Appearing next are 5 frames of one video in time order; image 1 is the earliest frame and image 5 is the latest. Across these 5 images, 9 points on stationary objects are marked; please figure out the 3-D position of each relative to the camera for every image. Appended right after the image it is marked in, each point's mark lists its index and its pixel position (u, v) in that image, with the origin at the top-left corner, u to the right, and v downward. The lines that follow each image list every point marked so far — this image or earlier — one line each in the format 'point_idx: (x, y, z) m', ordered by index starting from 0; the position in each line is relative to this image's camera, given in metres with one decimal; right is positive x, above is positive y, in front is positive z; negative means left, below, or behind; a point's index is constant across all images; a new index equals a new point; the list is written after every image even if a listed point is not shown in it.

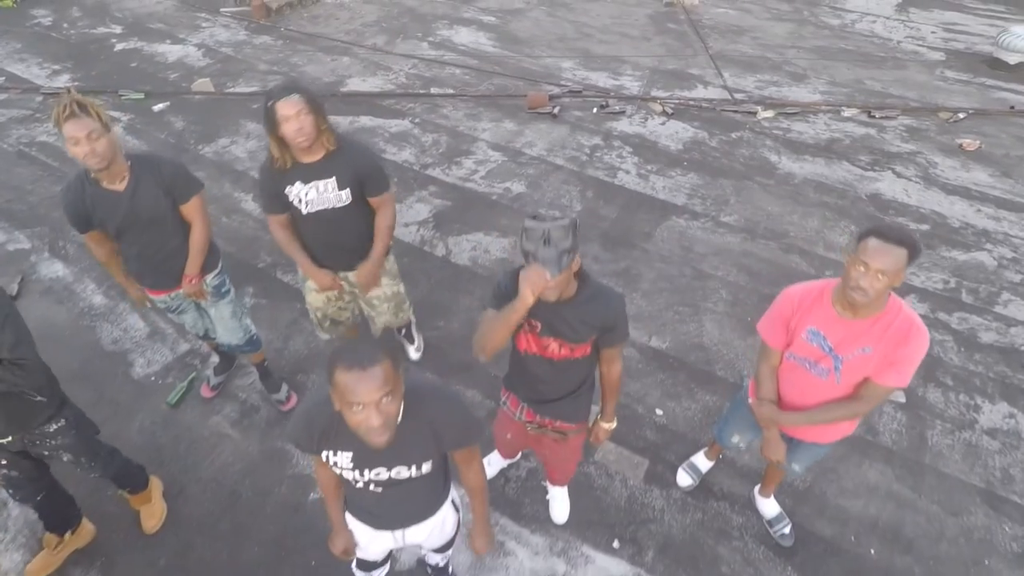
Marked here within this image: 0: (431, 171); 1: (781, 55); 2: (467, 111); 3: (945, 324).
0: (-0.7, +1.1, +5.2) m
1: (+3.4, +2.9, +7.0) m
2: (-0.5, +1.9, +5.9) m
3: (+3.0, -0.3, +3.9) m
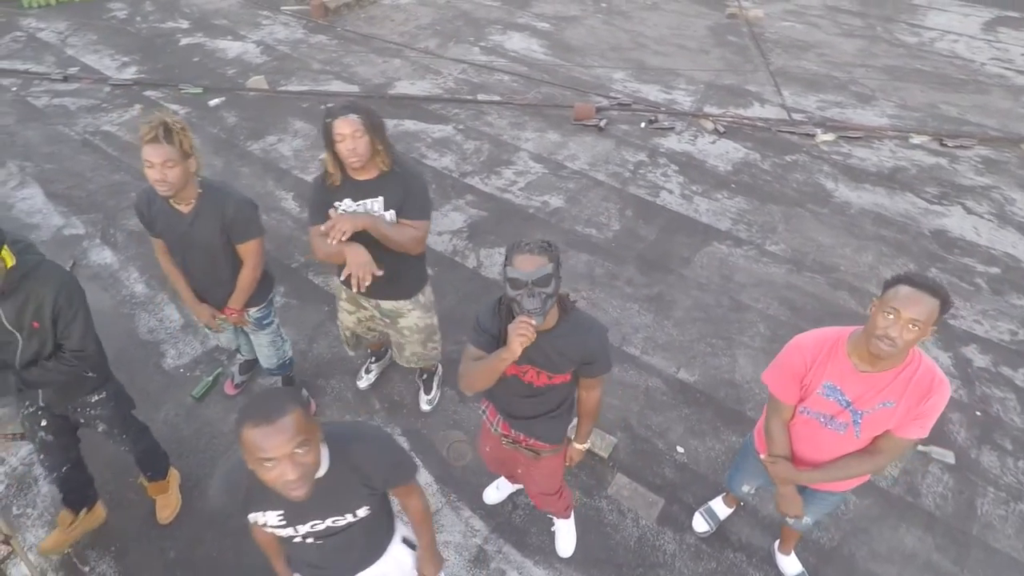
0: (-0.4, +1.0, +5.2) m
1: (+4.0, +2.5, +6.7) m
2: (0.0, +1.8, +5.9) m
3: (+3.2, -0.6, +3.6) m
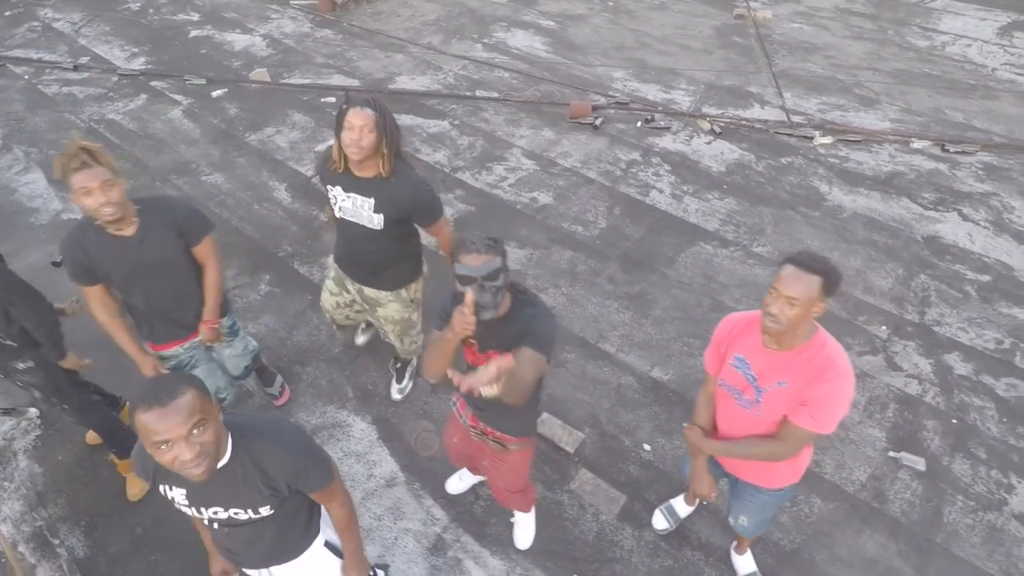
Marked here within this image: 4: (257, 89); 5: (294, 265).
0: (-0.5, +1.0, +5.2) m
1: (+4.0, +2.5, +6.6) m
2: (0.0, +1.8, +5.9) m
3: (+3.0, -0.6, +3.5) m
4: (-2.8, +2.2, +6.2) m
5: (-1.7, +0.2, +4.3) m
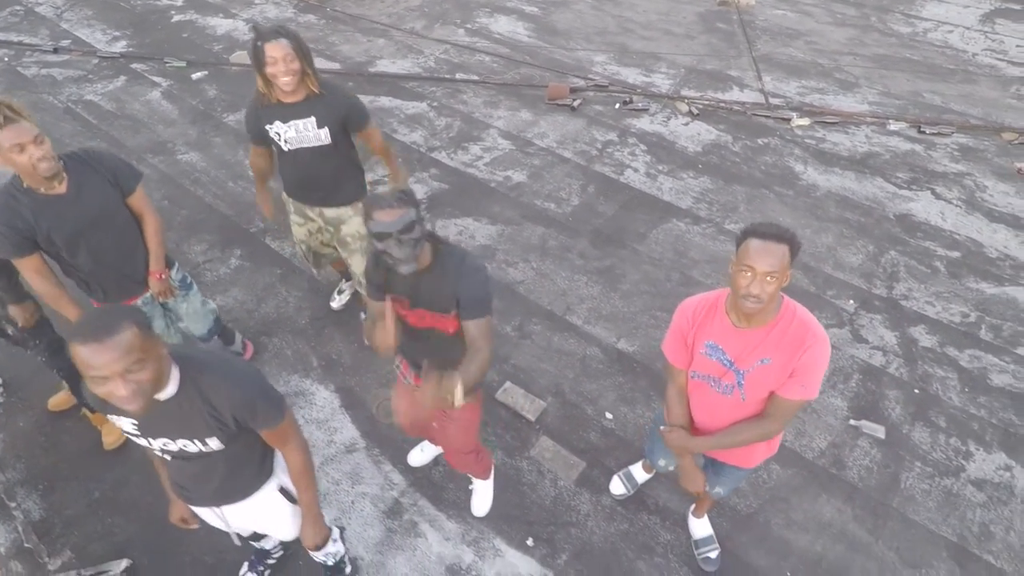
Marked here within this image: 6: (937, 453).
0: (-0.7, +1.2, +5.2) m
1: (+3.7, +2.6, +6.6) m
2: (-0.3, +2.0, +5.9) m
3: (+2.8, -0.5, +3.6) m
4: (-3.0, +2.4, +6.2) m
5: (-1.9, +0.4, +4.3) m
6: (+2.4, -0.9, +3.1) m
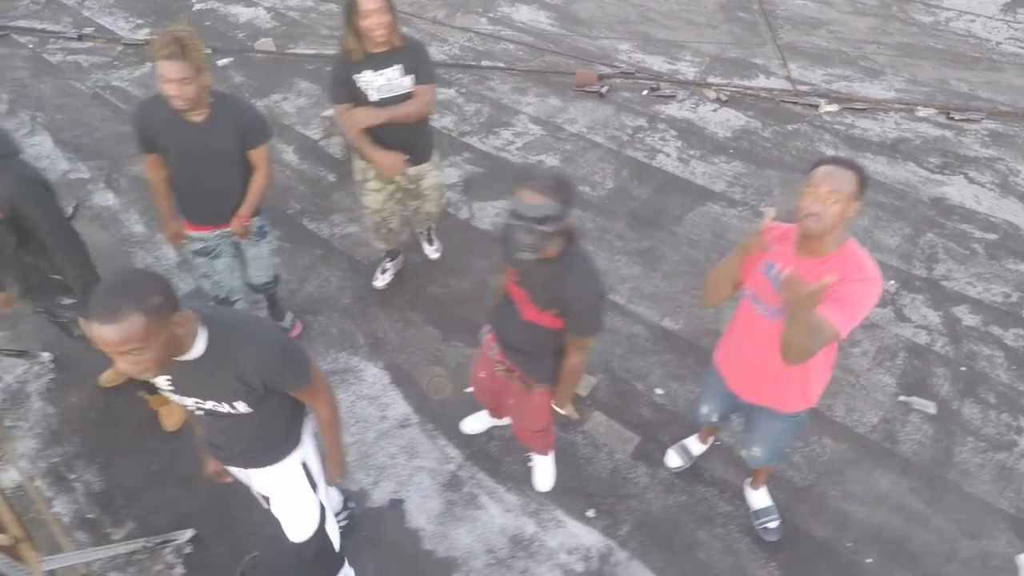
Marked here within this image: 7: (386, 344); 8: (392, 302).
0: (-0.4, +1.4, +5.2) m
1: (+4.0, +2.8, +6.6) m
2: (0.0, +2.1, +5.9) m
3: (+3.1, -0.3, +3.6) m
4: (-2.7, +2.5, +6.2) m
5: (-1.6, +0.5, +4.3) m
6: (+2.6, -0.8, +3.1) m
7: (-0.8, -0.4, +3.5) m
8: (-0.8, -0.1, +3.8) m
